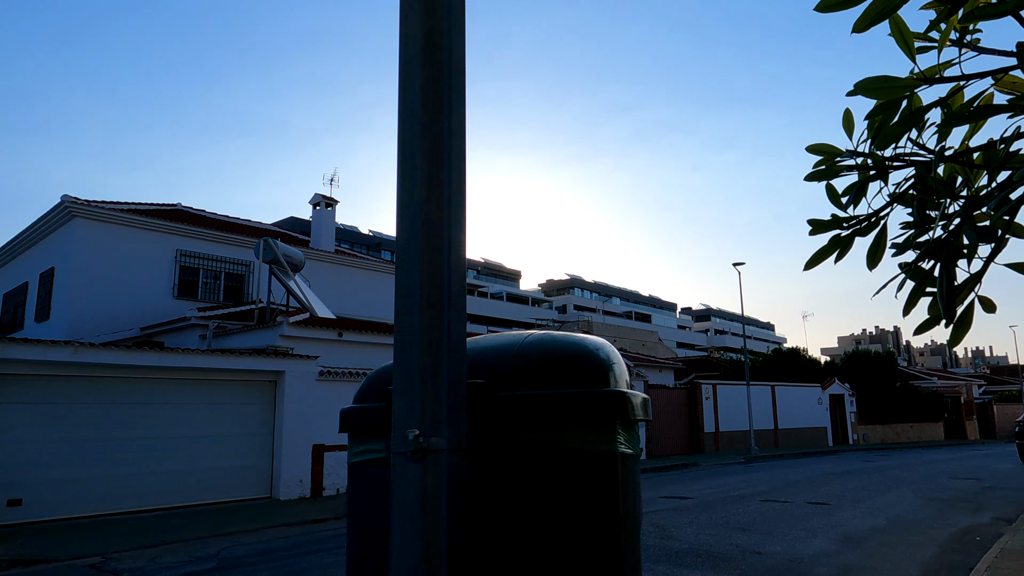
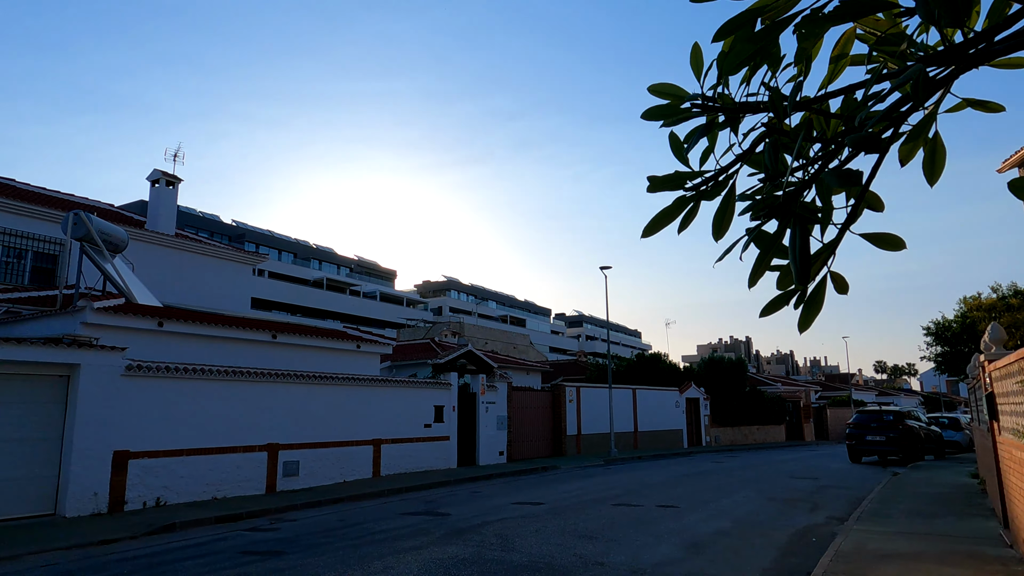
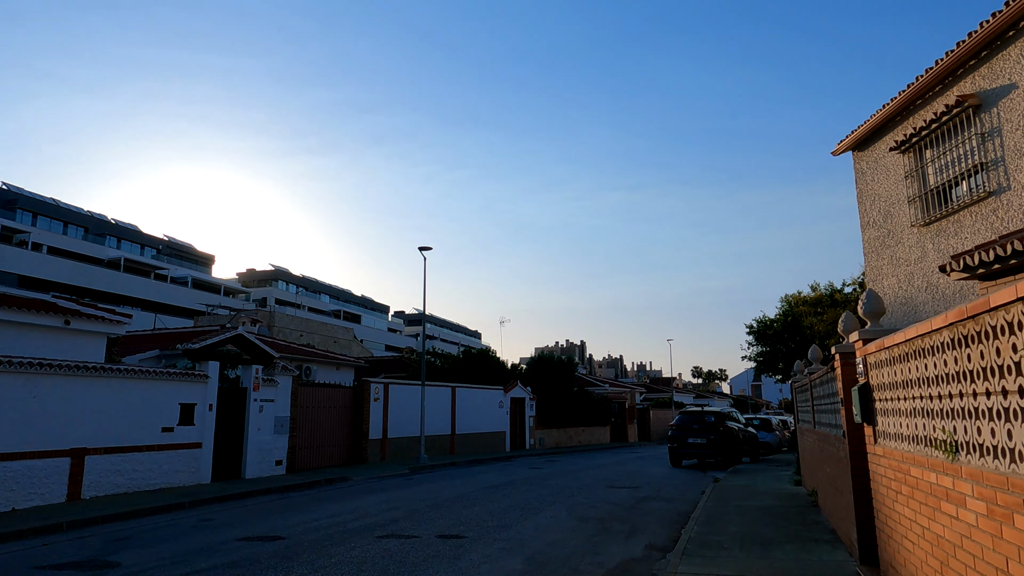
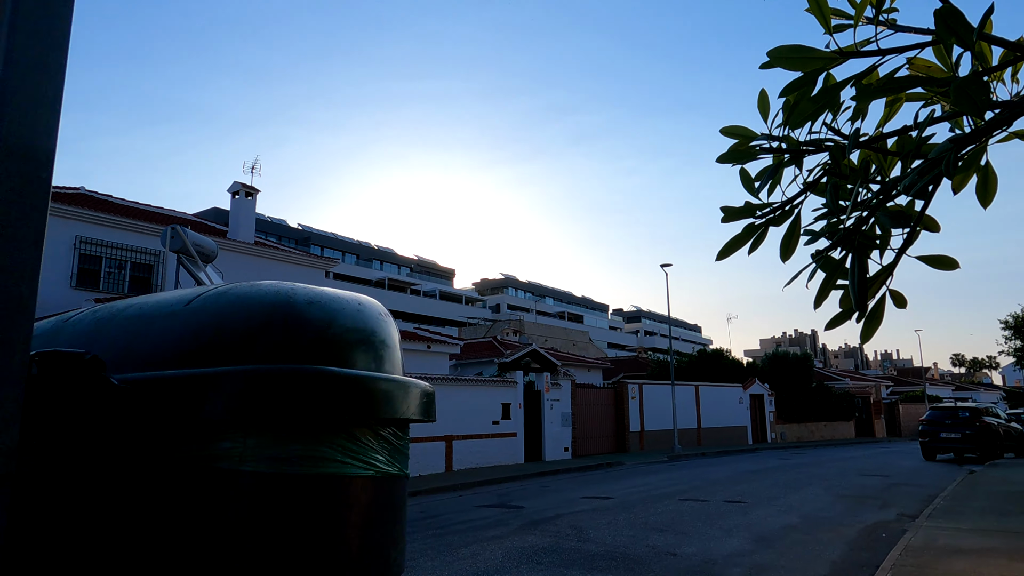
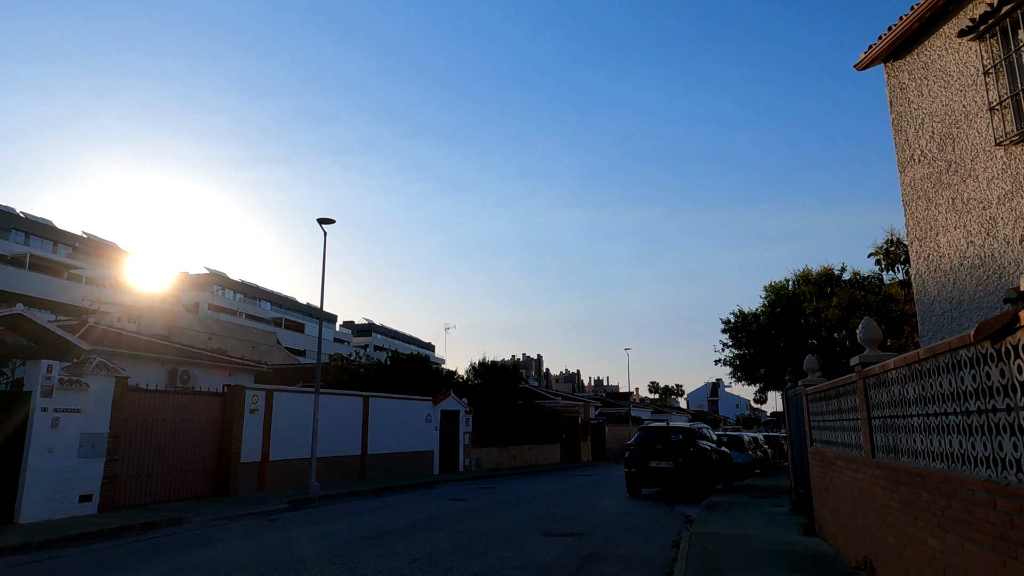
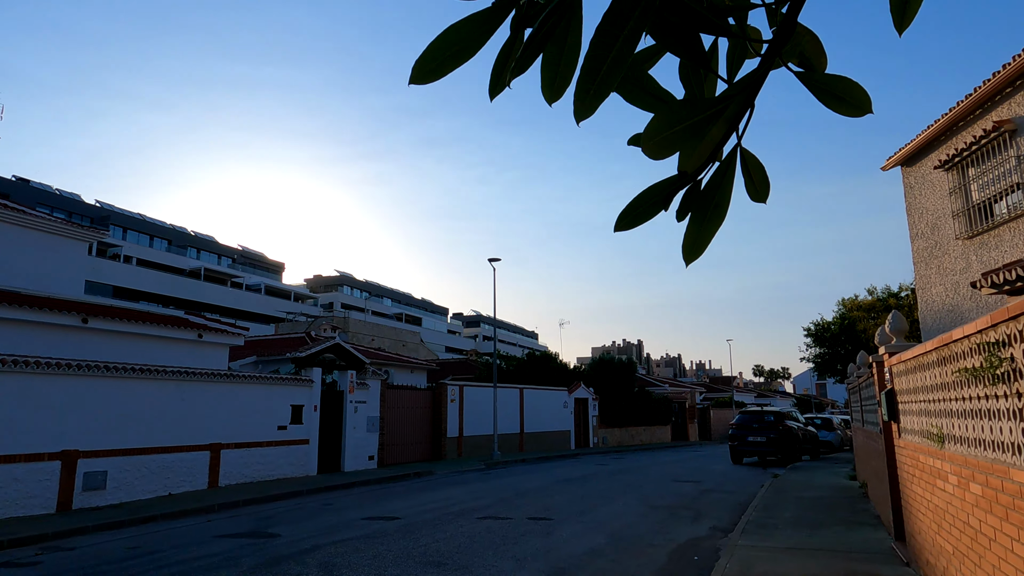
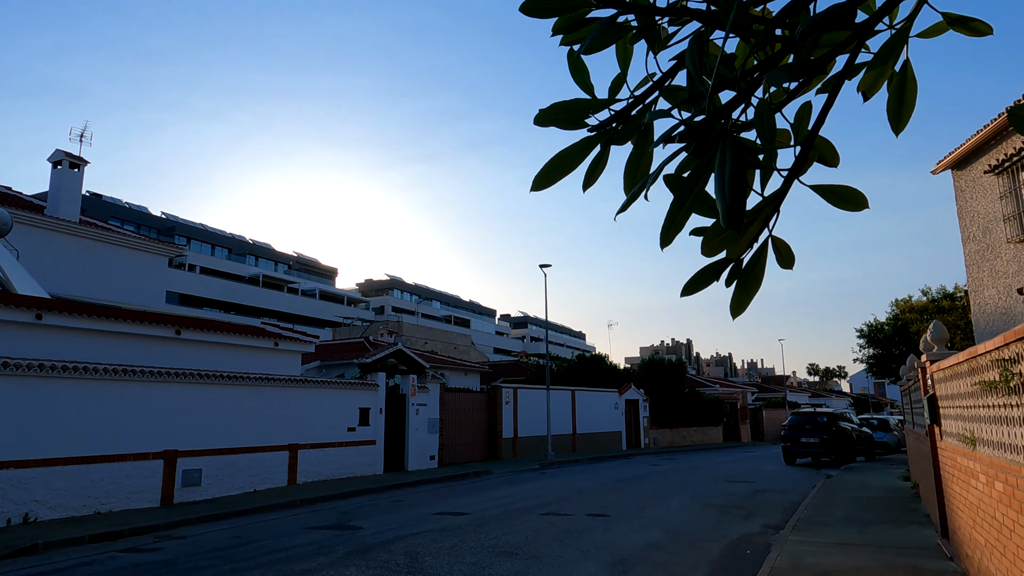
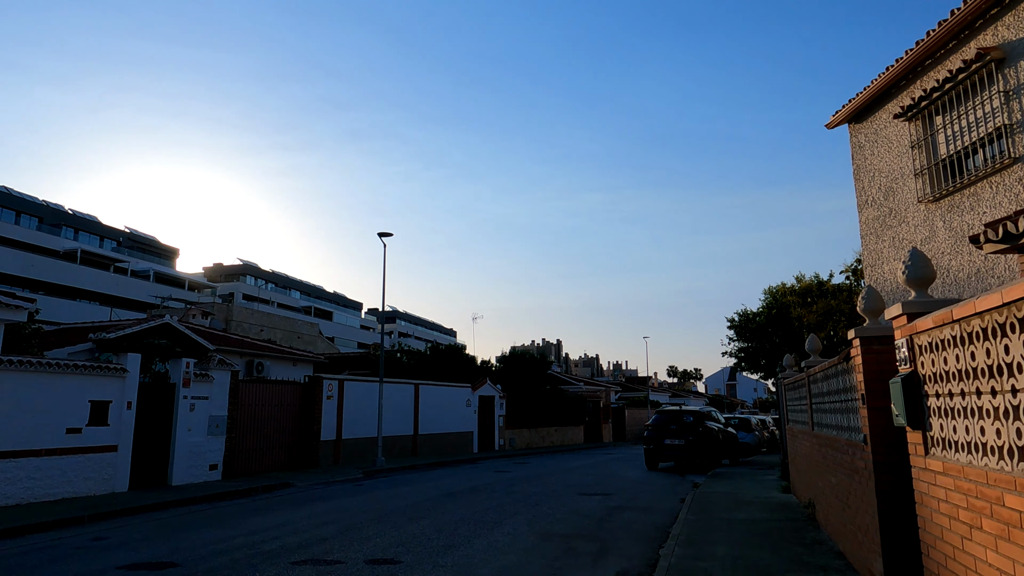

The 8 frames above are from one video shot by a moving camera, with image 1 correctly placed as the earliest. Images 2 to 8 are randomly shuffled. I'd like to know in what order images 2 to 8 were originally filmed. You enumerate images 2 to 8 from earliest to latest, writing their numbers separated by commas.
4, 2, 7, 6, 3, 8, 5
